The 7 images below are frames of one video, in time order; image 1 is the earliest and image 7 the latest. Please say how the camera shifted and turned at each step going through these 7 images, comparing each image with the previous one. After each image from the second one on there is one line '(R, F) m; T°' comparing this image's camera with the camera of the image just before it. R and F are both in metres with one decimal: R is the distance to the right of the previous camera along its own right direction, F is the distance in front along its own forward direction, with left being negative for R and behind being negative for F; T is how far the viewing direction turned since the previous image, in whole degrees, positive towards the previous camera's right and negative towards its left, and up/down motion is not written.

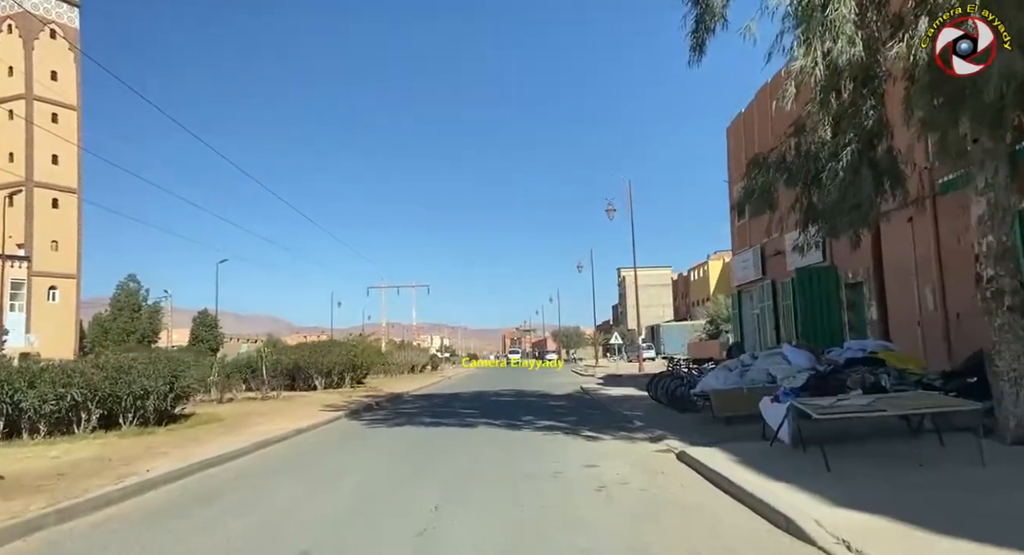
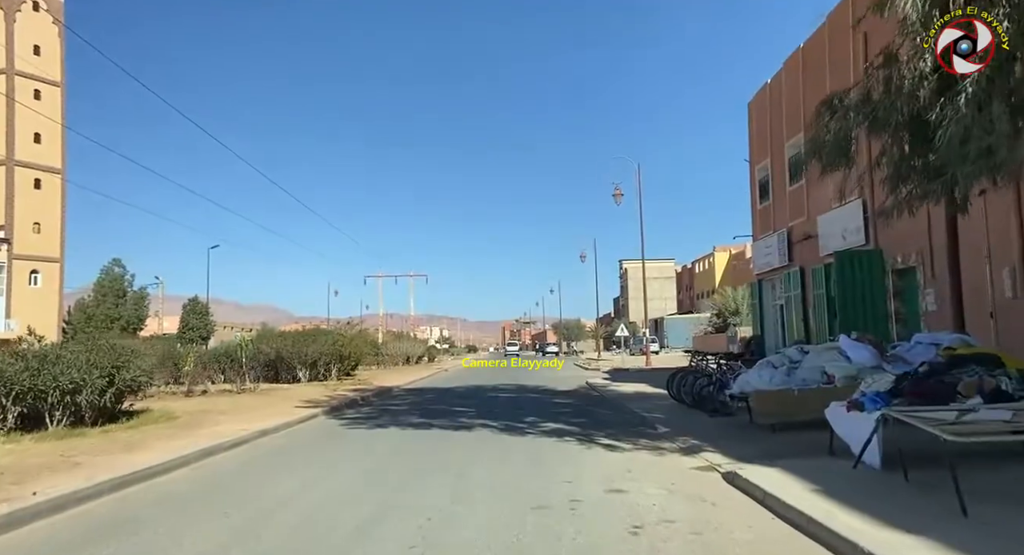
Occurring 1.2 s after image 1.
(-0.1, +2.1) m; 0°
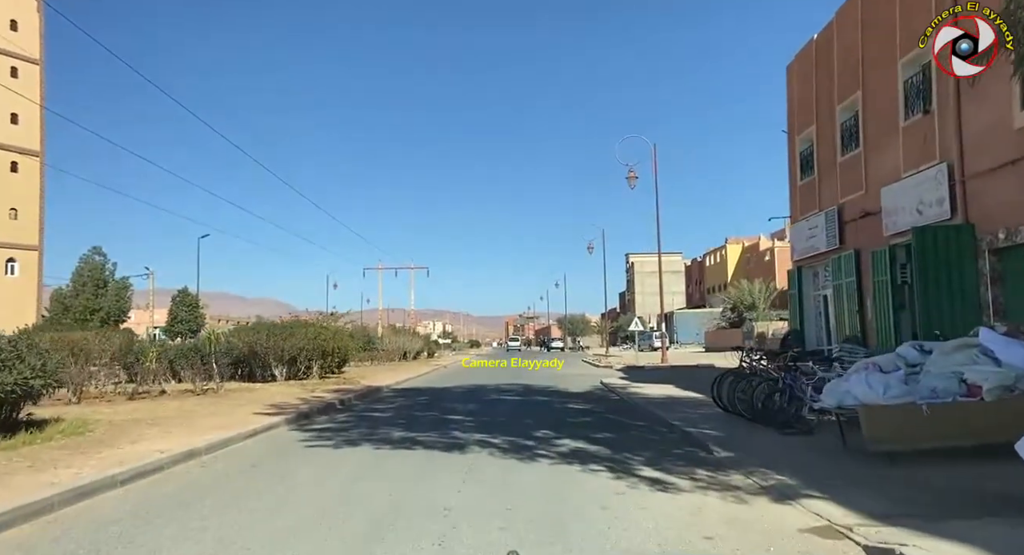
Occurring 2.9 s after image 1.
(-0.1, +3.0) m; 0°
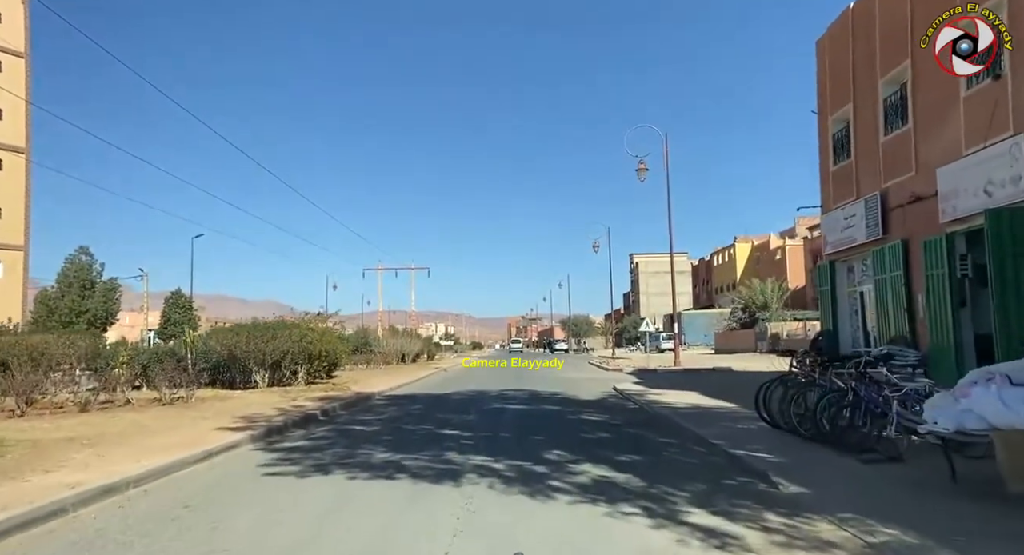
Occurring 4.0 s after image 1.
(-0.1, +1.9) m; 0°
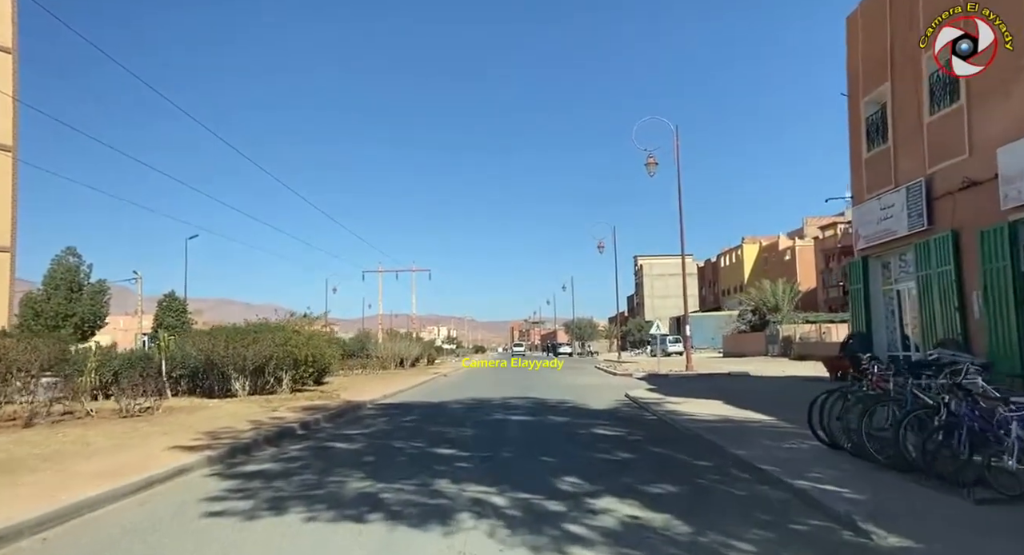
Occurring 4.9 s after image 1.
(0.0, +1.7) m; 0°
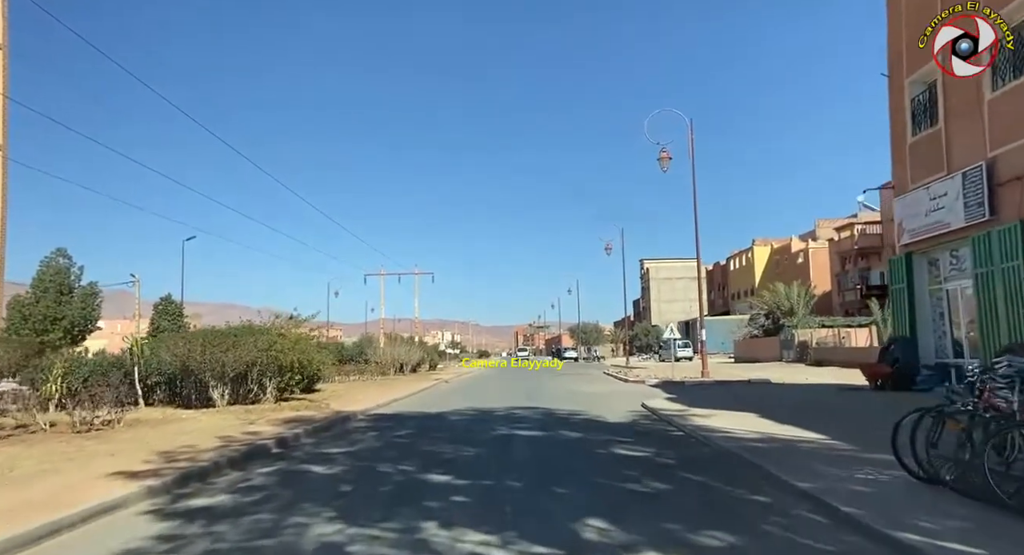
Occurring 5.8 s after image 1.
(-0.1, +1.7) m; 0°
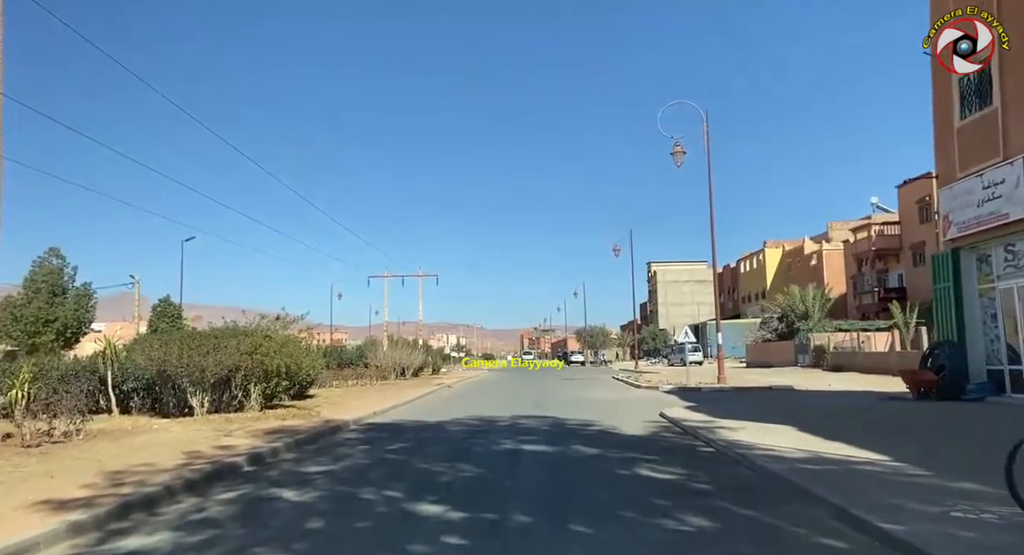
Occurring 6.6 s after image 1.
(0.0, +1.4) m; -1°
